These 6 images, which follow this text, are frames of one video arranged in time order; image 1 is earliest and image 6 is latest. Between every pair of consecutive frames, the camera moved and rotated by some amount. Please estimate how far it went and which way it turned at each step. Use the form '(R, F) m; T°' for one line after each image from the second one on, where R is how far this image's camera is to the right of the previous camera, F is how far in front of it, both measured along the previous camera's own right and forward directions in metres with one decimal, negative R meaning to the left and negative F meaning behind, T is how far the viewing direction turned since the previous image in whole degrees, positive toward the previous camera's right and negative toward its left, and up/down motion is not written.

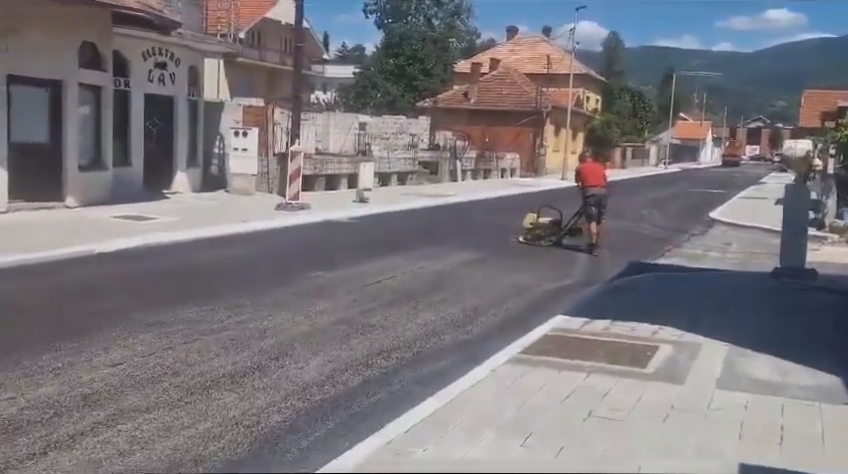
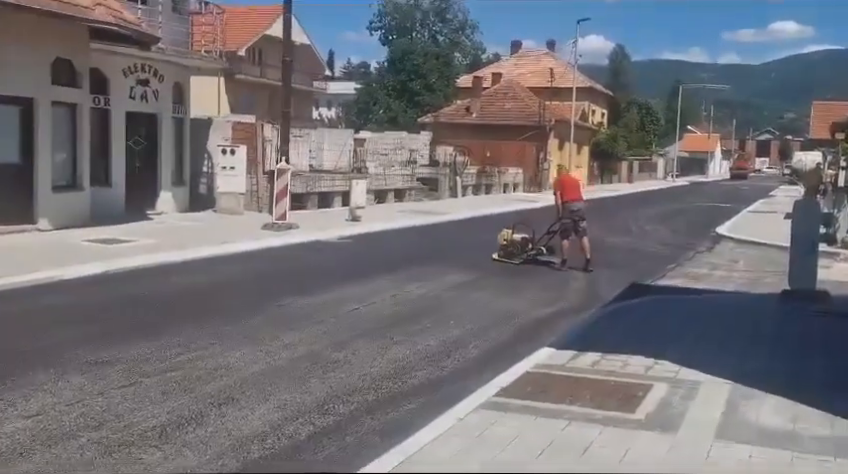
(+0.4, +0.8) m; -1°
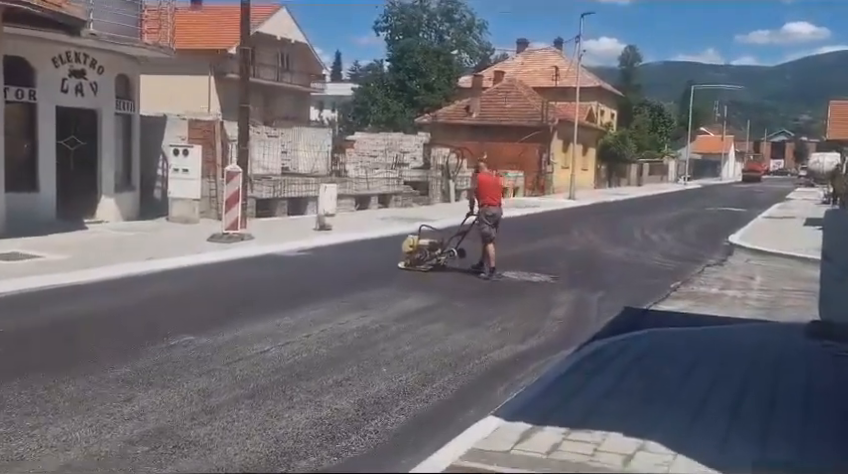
(+0.8, +2.3) m; -1°
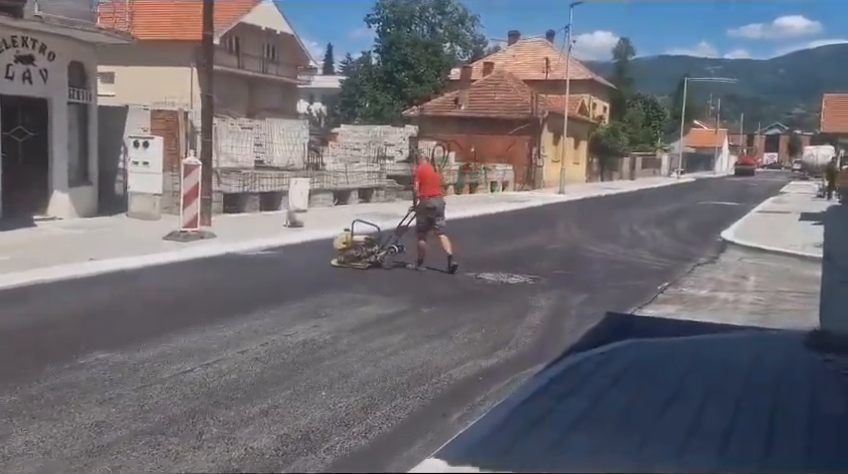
(+0.4, +1.1) m; 0°
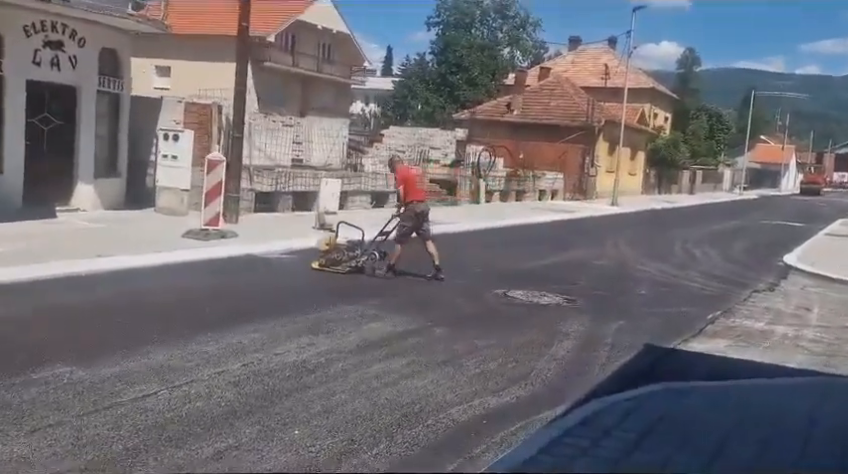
(+0.4, +1.0) m; -4°
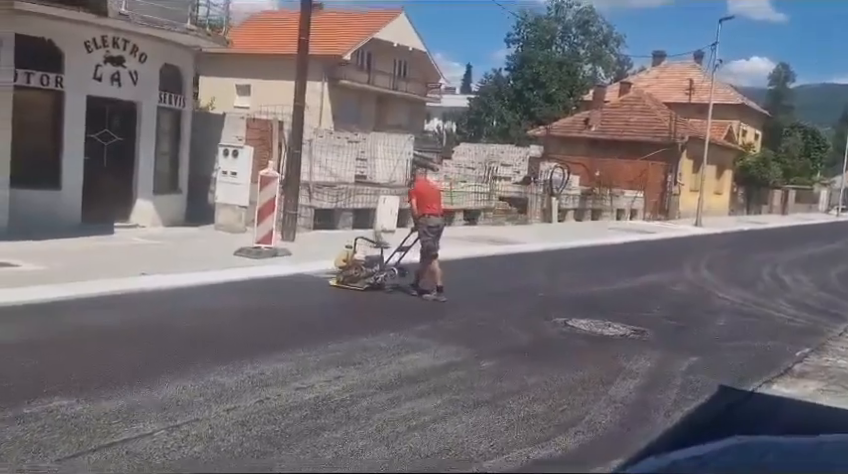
(+0.4, +0.8) m; -6°
